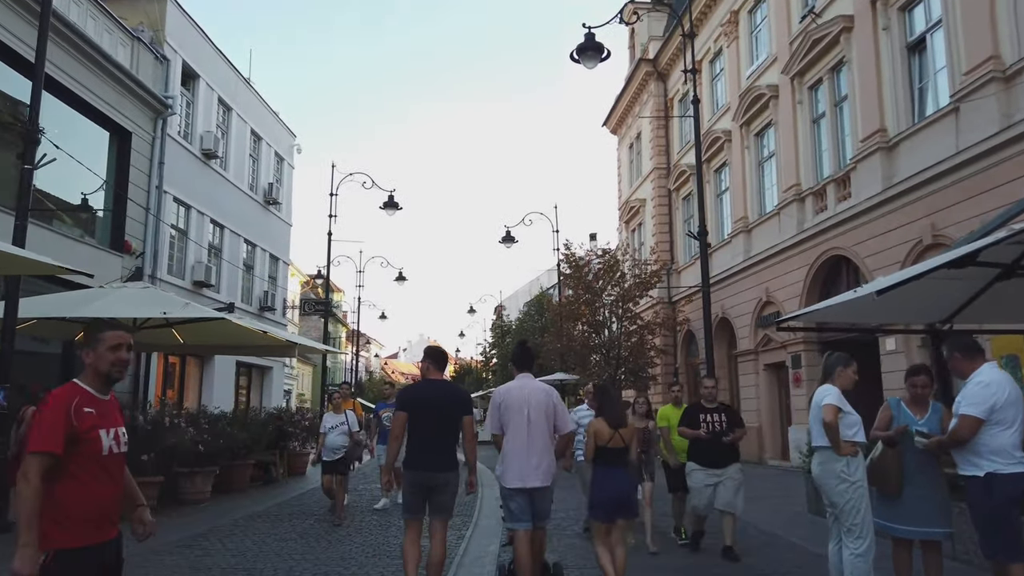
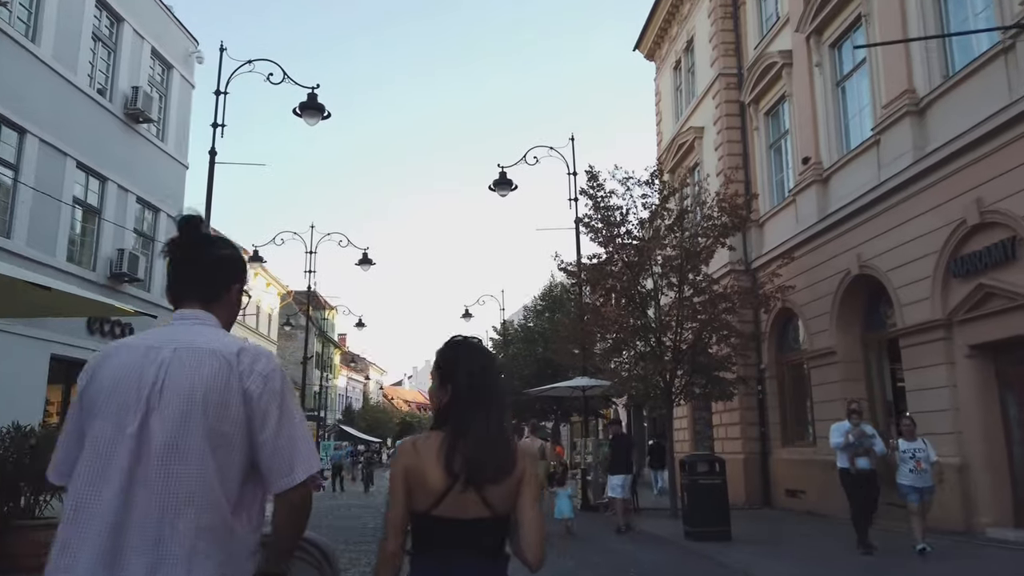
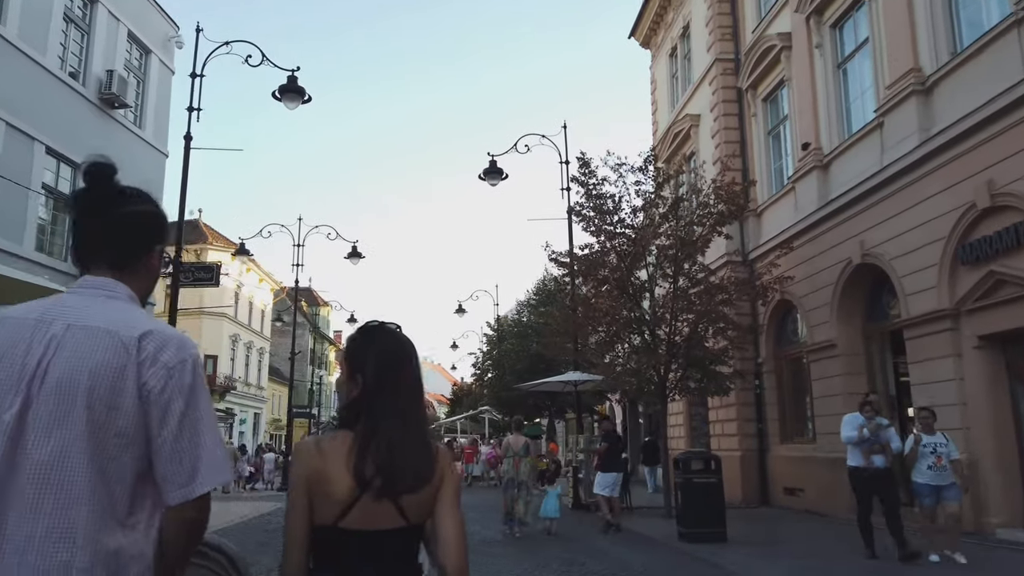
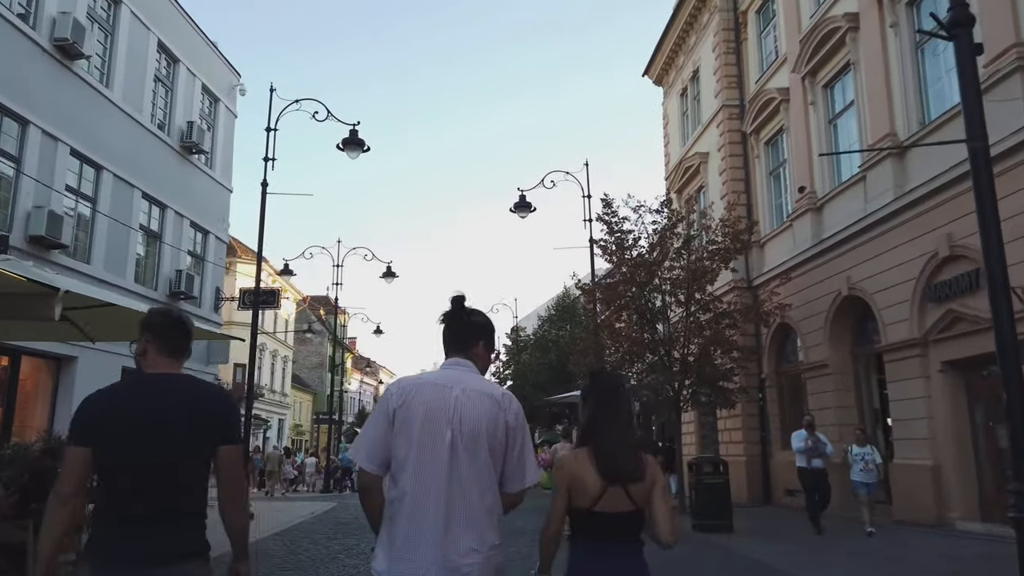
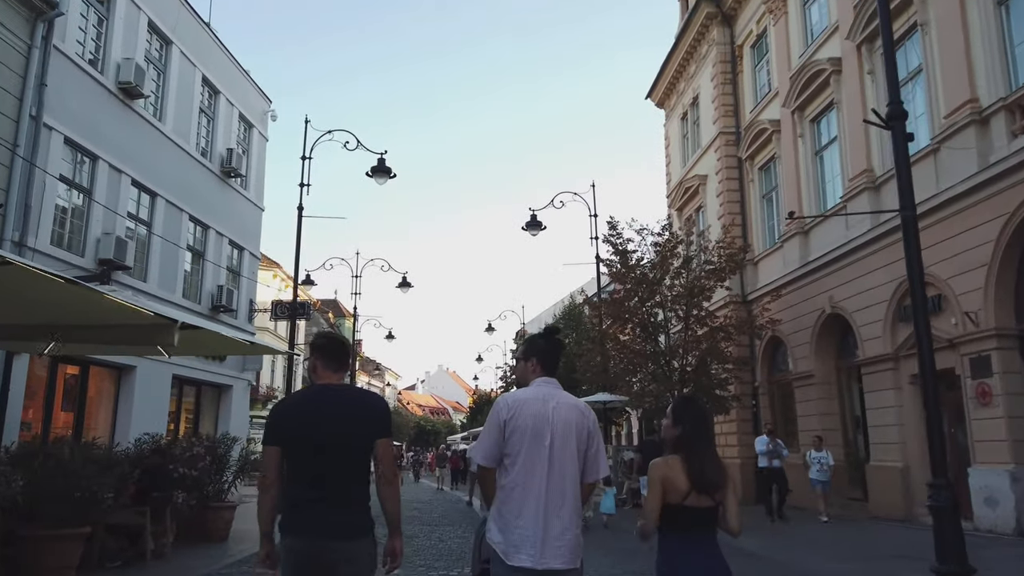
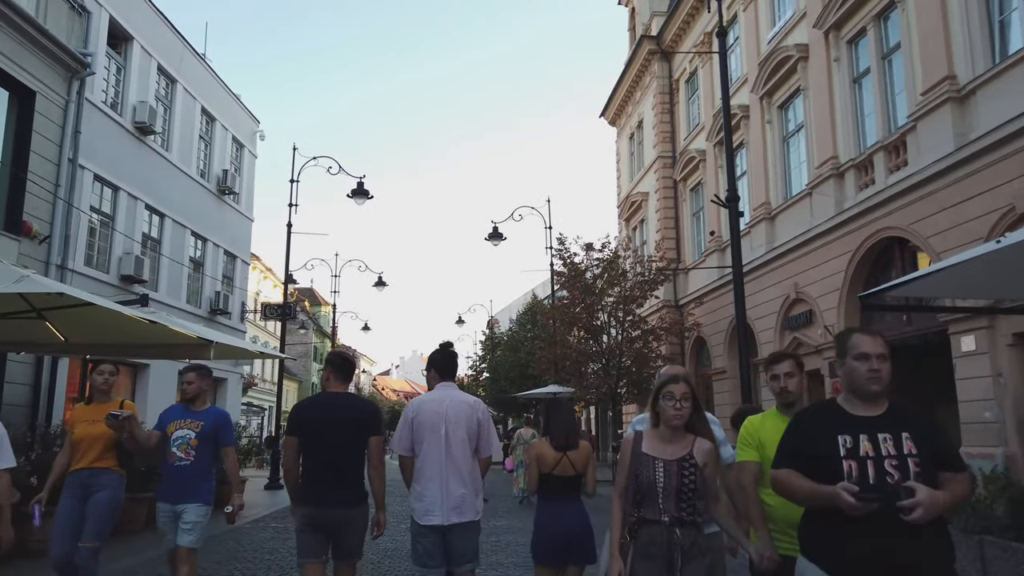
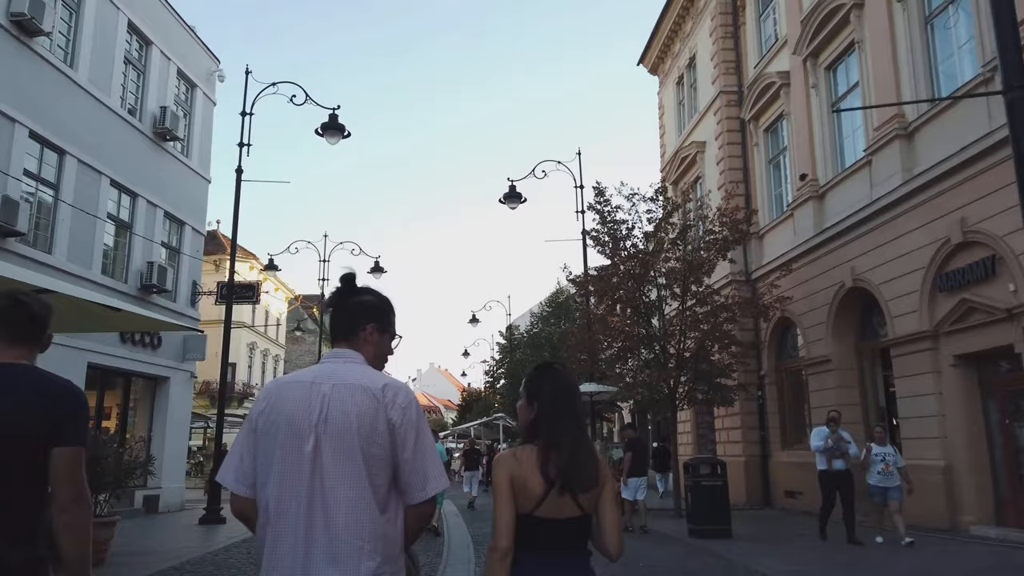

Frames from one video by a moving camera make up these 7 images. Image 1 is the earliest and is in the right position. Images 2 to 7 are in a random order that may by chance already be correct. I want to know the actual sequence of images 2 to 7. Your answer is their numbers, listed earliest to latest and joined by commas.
6, 5, 4, 7, 2, 3
